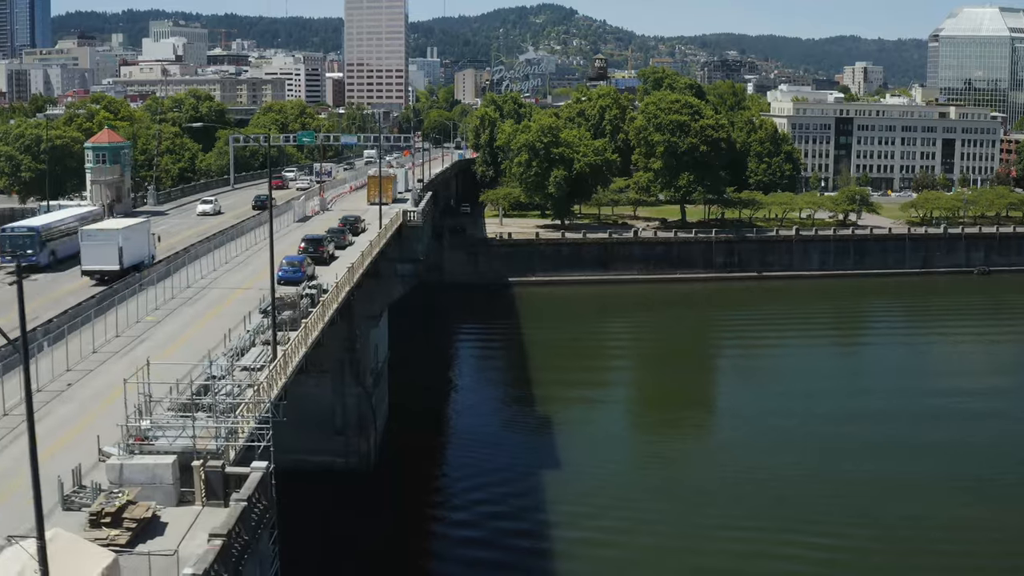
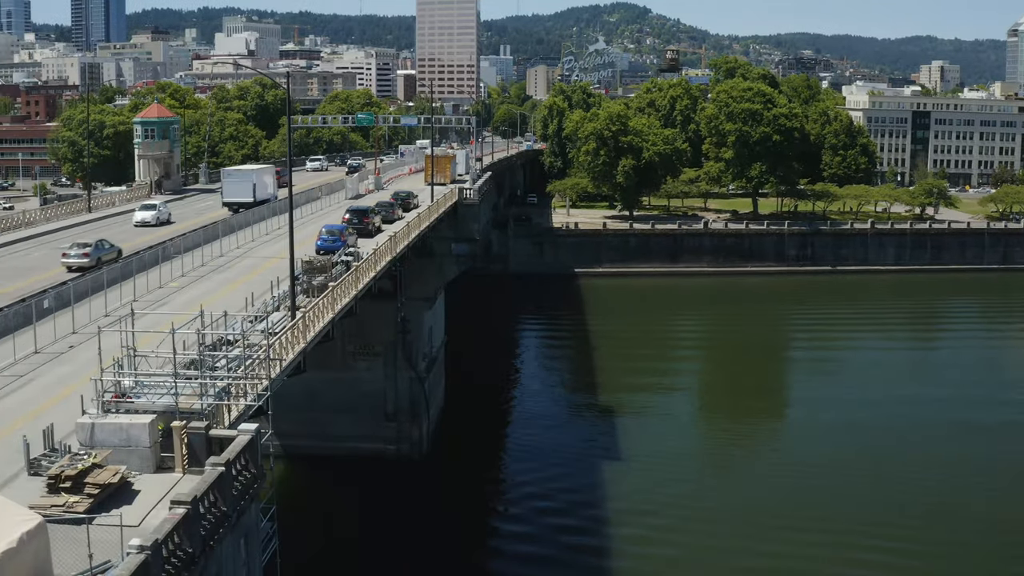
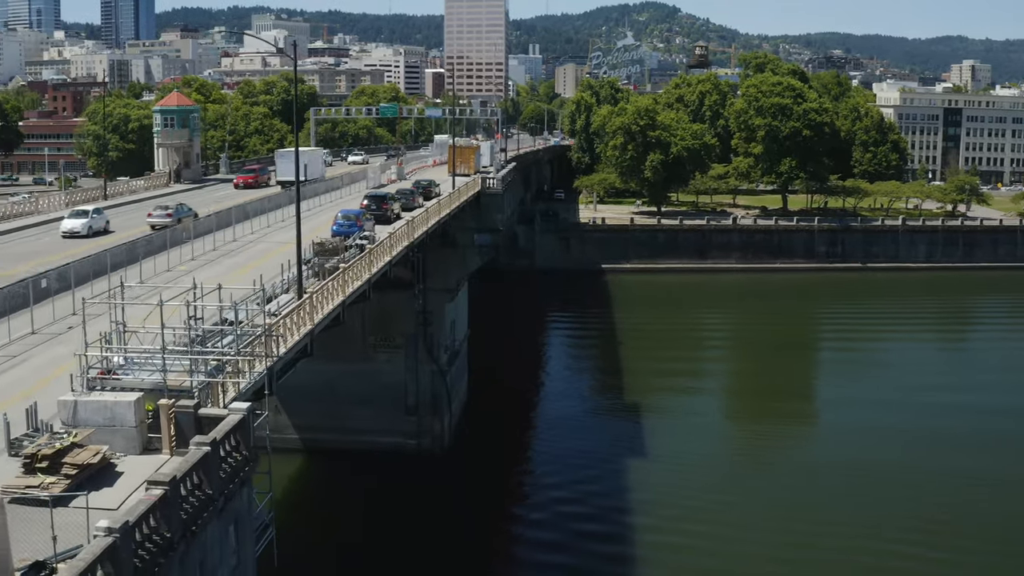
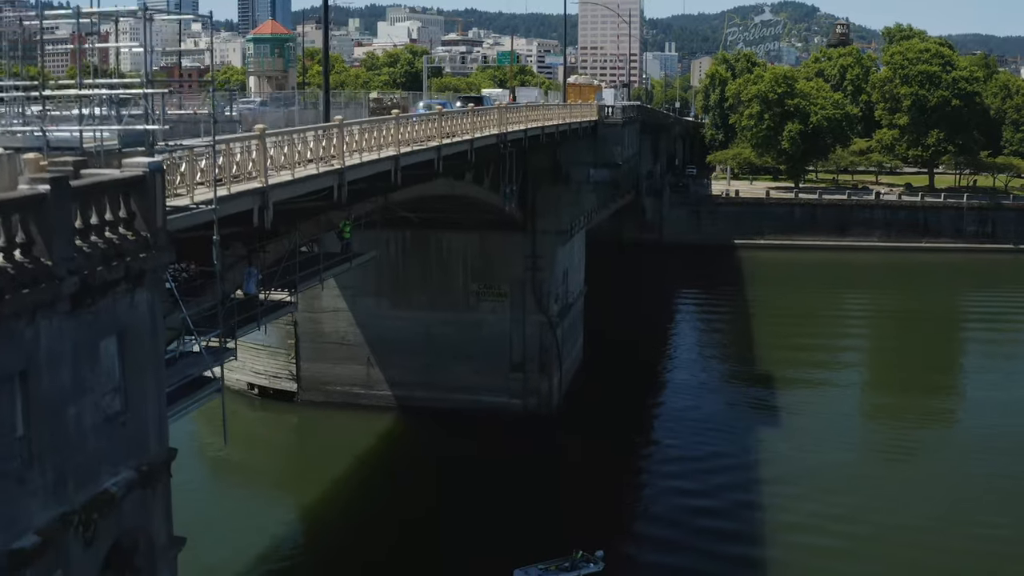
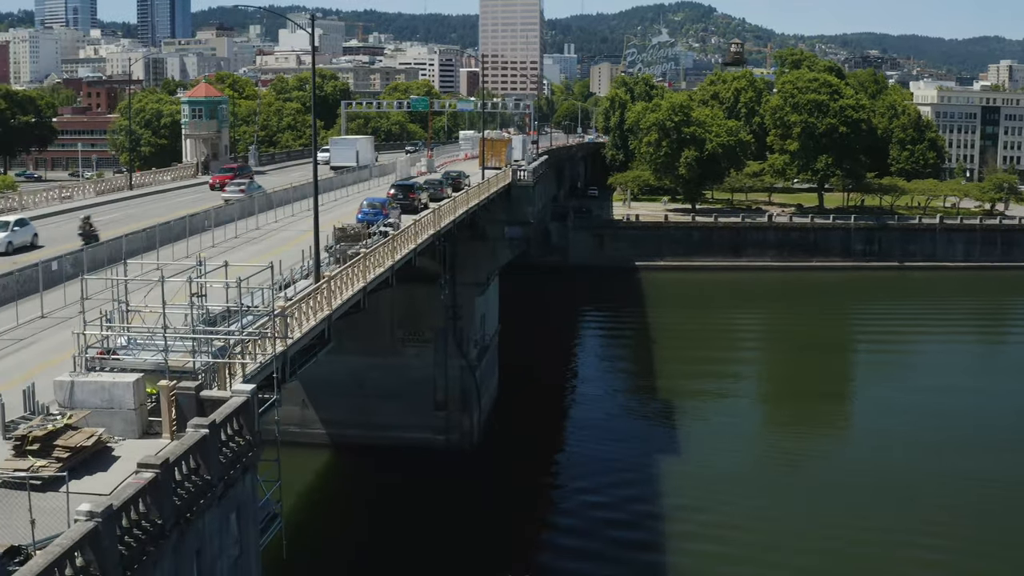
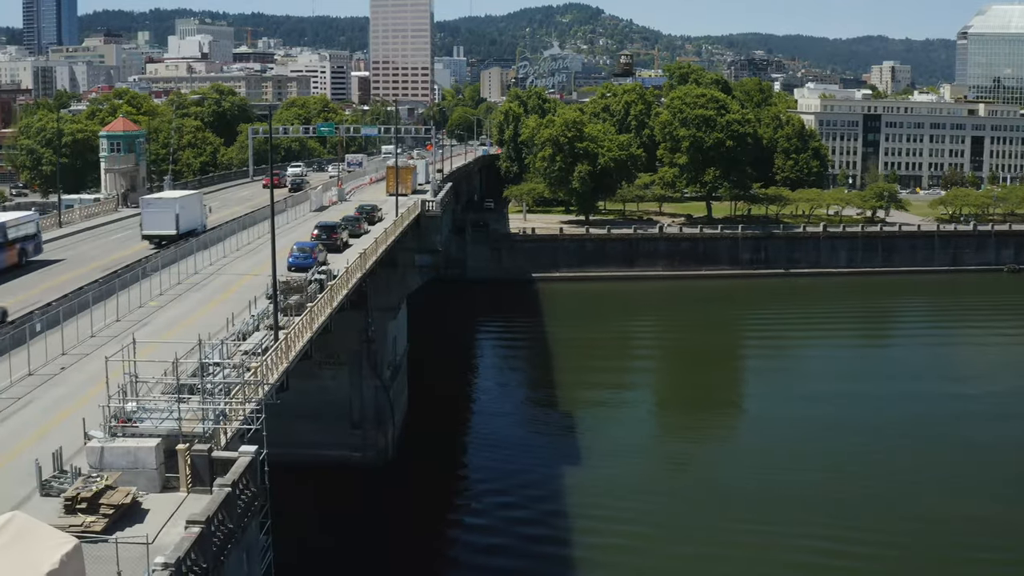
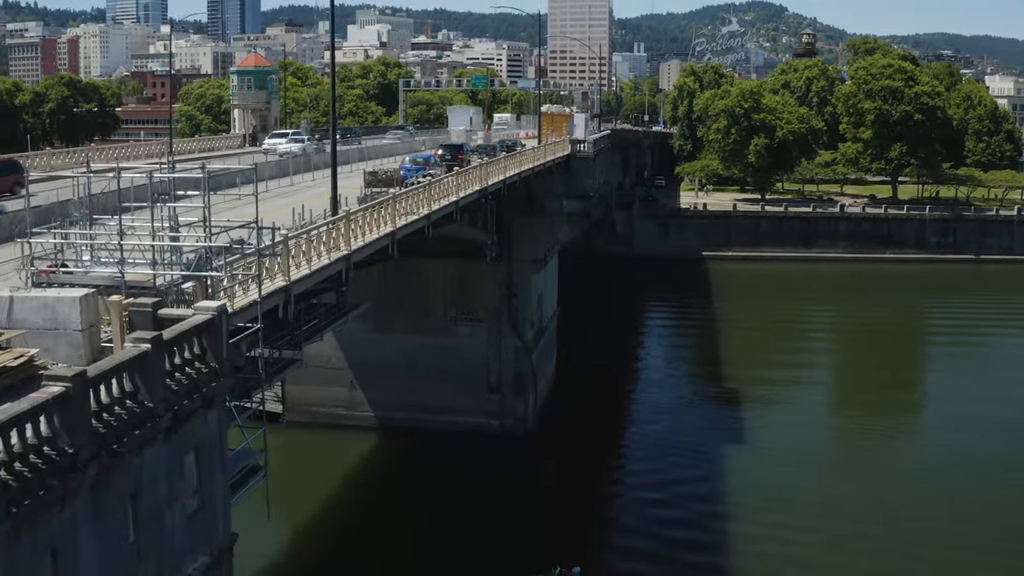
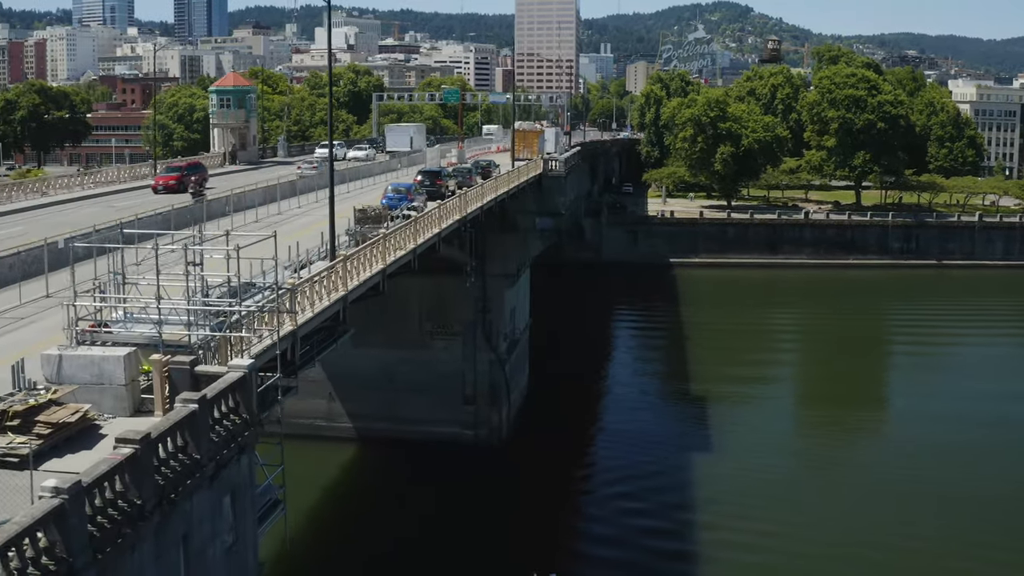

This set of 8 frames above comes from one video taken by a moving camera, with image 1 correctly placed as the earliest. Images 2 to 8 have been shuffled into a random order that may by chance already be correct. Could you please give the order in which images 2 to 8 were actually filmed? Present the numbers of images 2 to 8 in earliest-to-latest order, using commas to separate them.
6, 2, 3, 5, 8, 7, 4
